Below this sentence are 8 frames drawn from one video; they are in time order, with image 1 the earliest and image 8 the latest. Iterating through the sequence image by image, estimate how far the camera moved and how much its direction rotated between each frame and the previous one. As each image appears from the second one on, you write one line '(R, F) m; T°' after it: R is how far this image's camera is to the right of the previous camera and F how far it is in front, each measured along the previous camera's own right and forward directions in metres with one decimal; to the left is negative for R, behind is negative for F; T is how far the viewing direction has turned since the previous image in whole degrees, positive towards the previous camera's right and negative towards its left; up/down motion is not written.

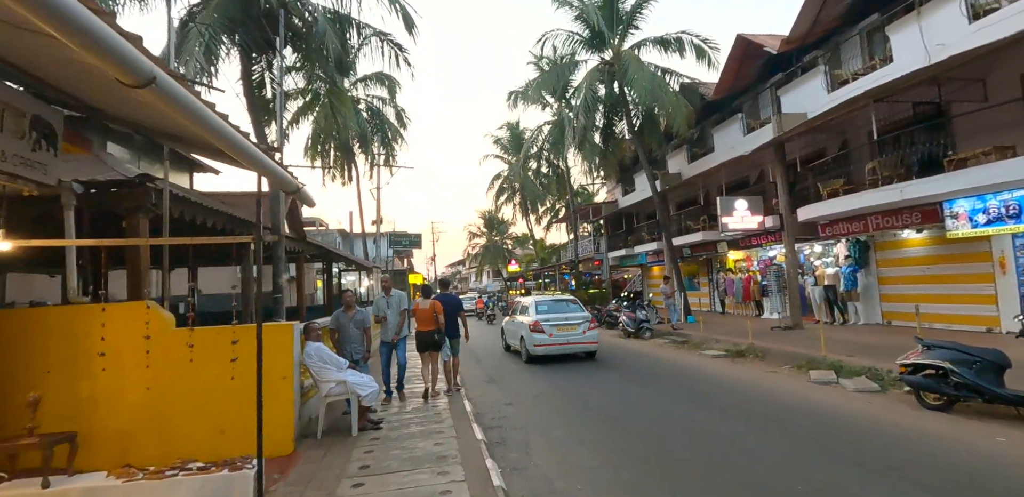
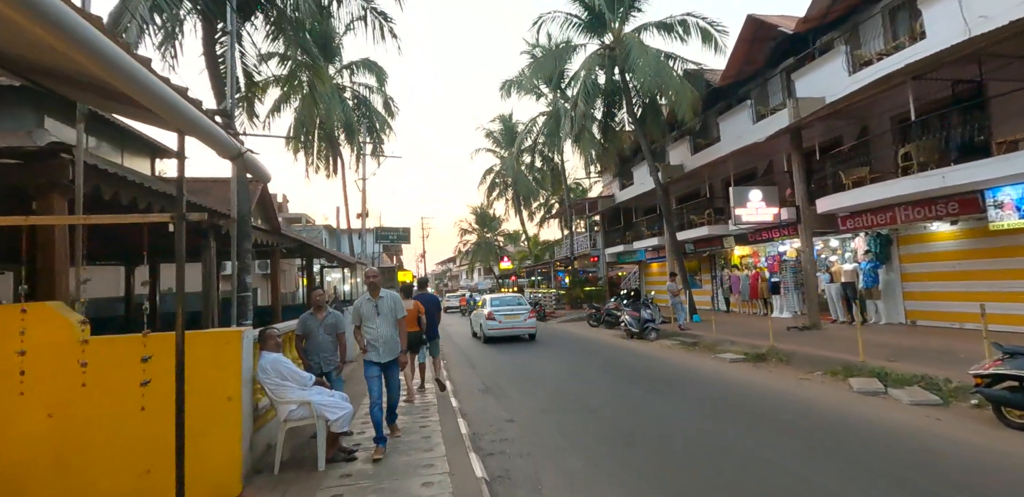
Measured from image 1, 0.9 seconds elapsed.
(-0.1, +1.2) m; +1°
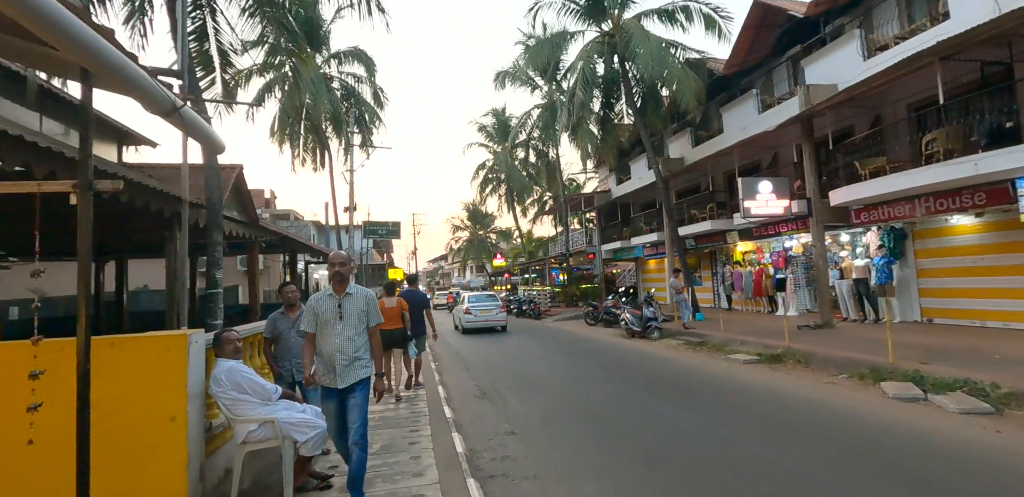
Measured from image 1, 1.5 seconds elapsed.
(-0.1, +0.8) m; +1°
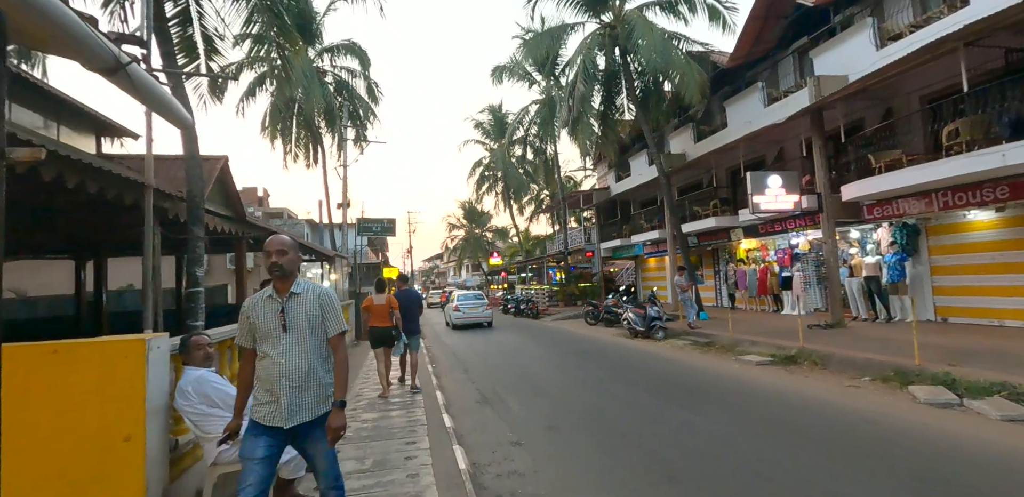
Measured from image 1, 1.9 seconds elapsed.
(-0.1, +0.5) m; 0°
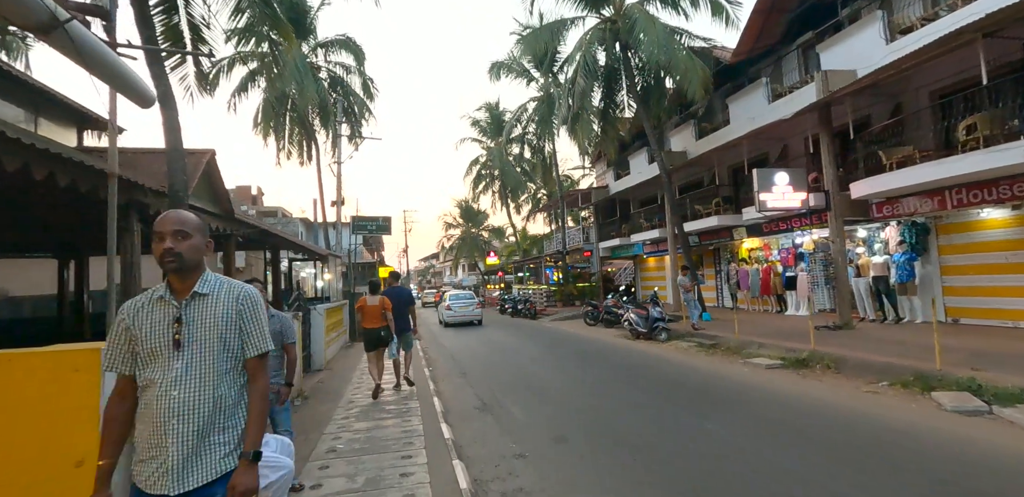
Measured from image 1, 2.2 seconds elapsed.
(-0.1, +0.4) m; 0°
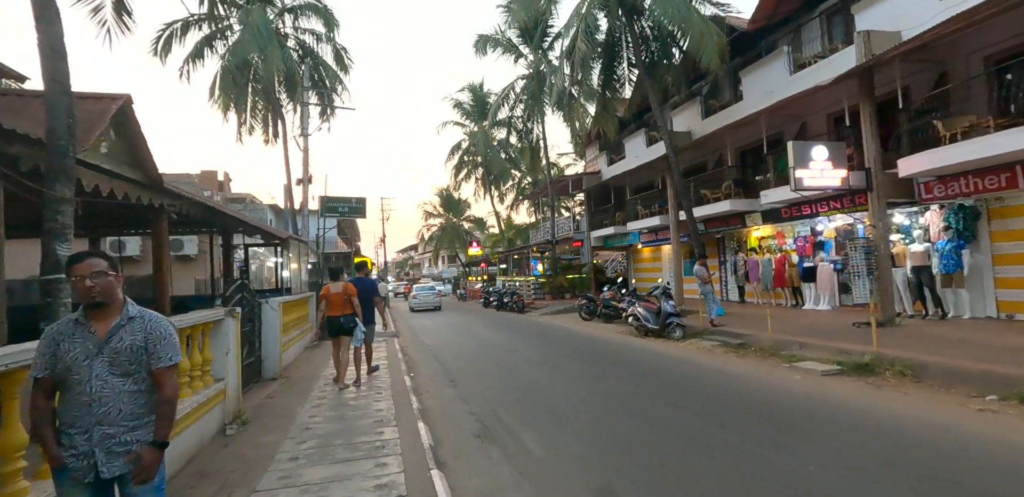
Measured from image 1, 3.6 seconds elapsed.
(-0.3, +1.9) m; +2°
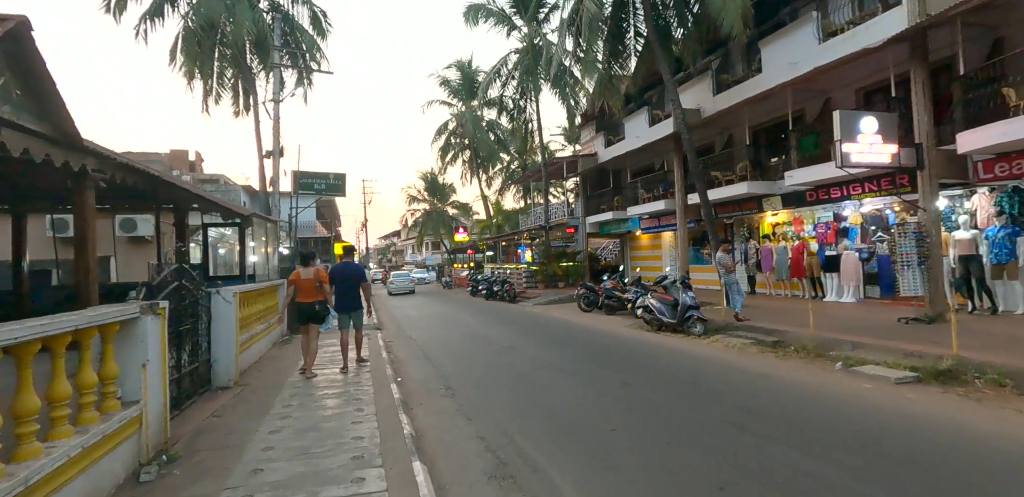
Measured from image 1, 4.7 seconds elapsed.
(-0.4, +1.5) m; +2°
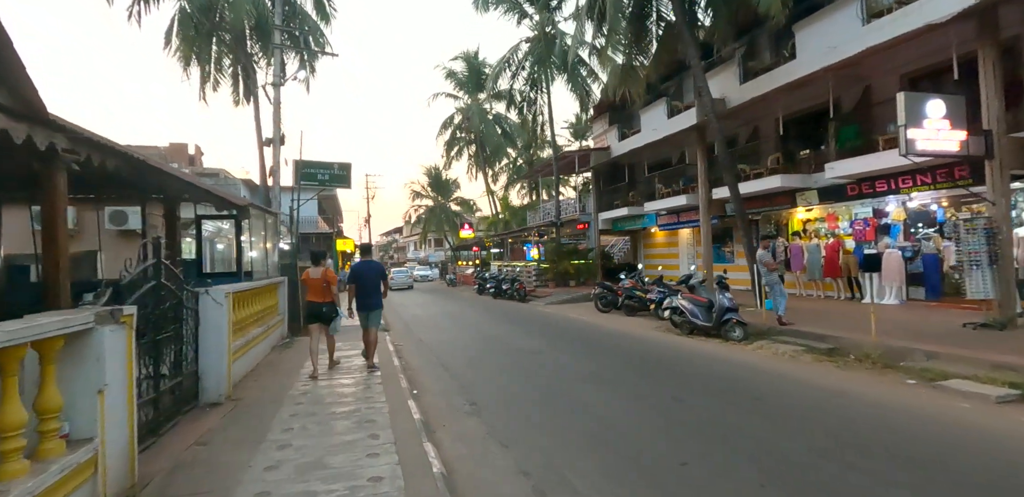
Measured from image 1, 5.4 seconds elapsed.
(-0.4, +0.9) m; 0°
